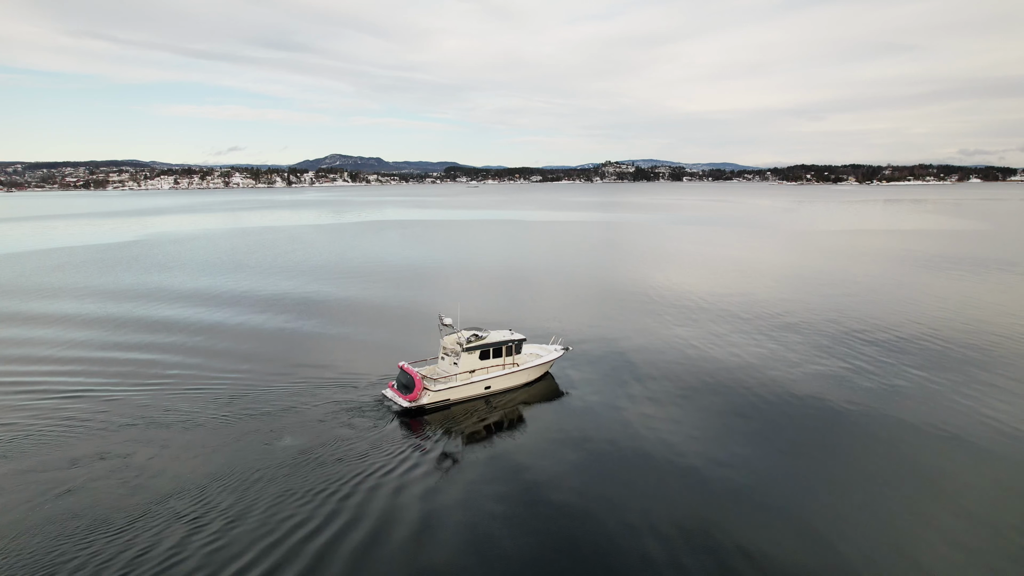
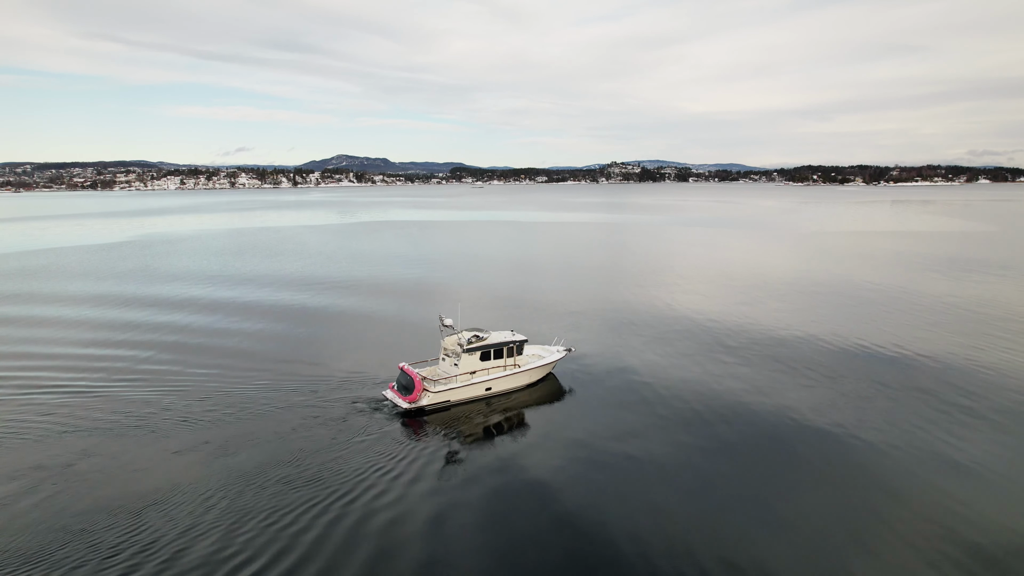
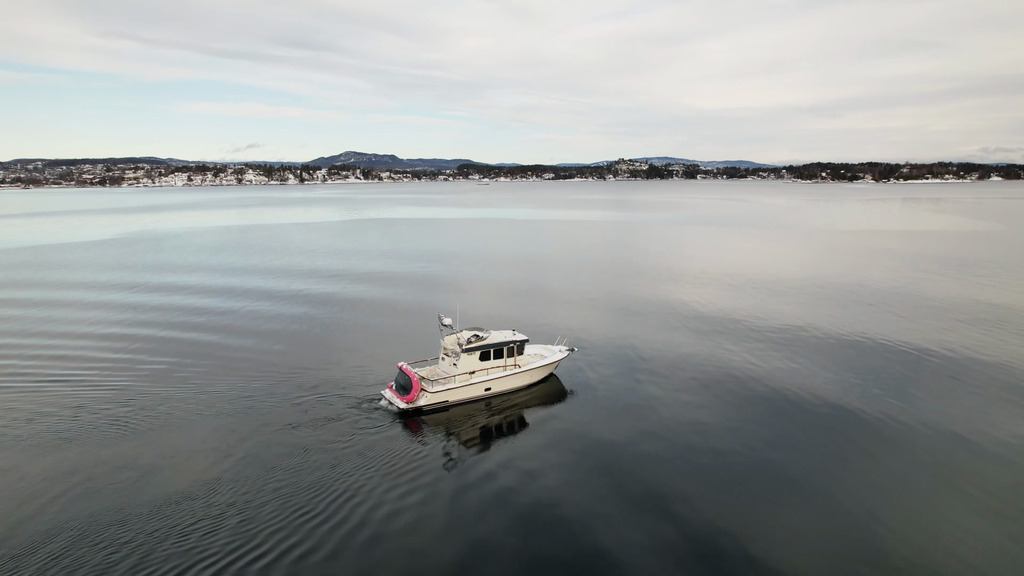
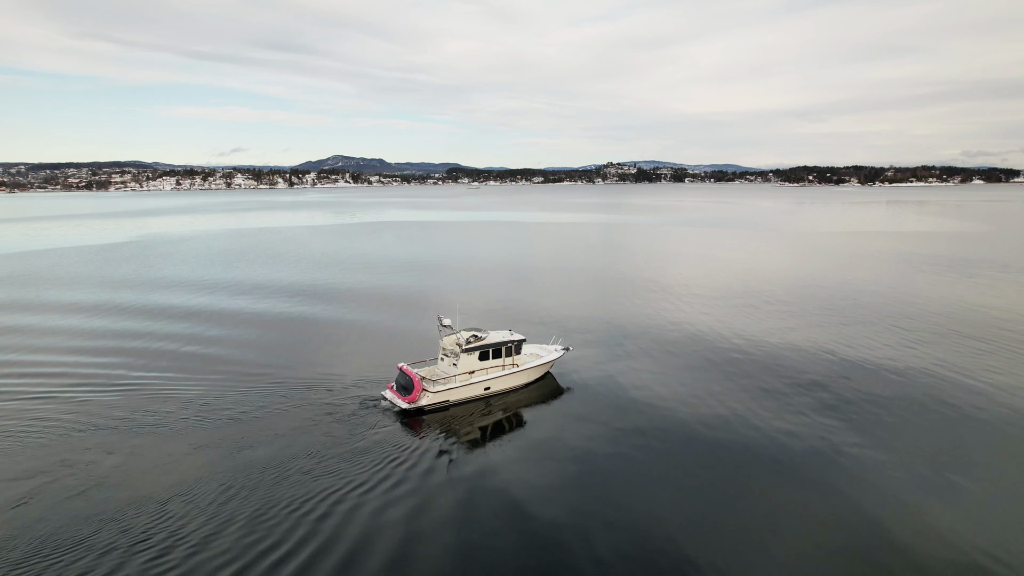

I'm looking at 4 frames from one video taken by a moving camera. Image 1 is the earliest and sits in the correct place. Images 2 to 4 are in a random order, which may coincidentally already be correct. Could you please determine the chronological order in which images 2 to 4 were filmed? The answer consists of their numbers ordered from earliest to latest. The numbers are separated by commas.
4, 2, 3
